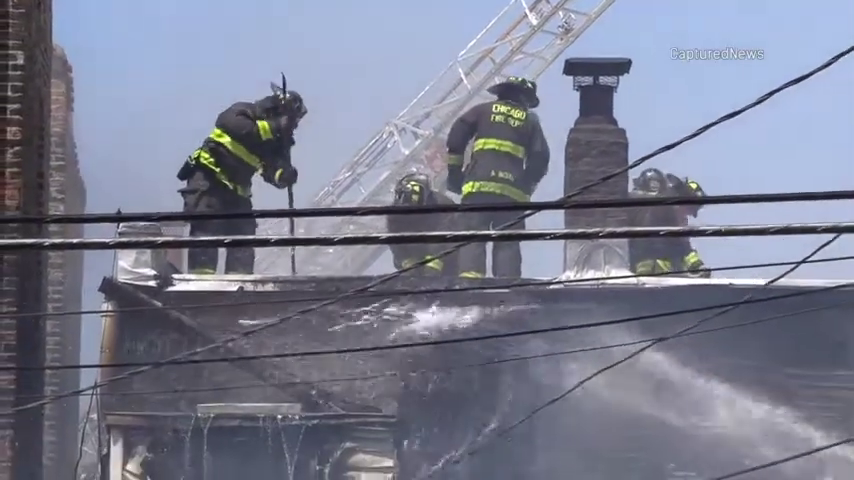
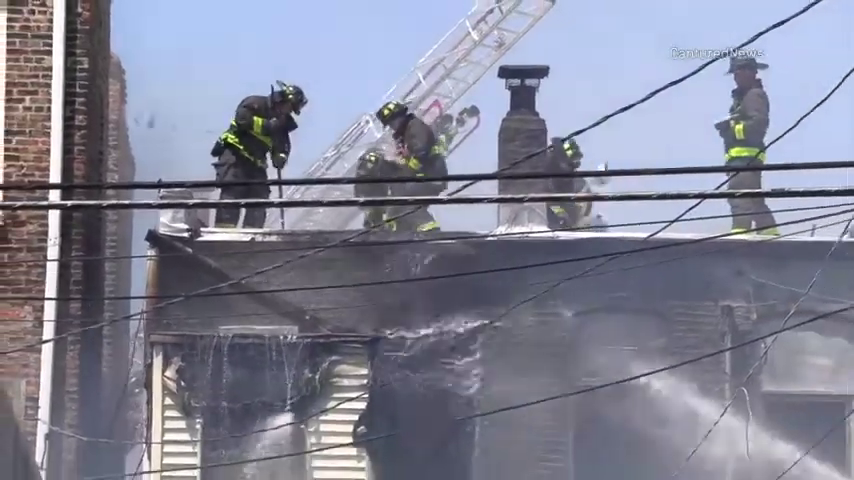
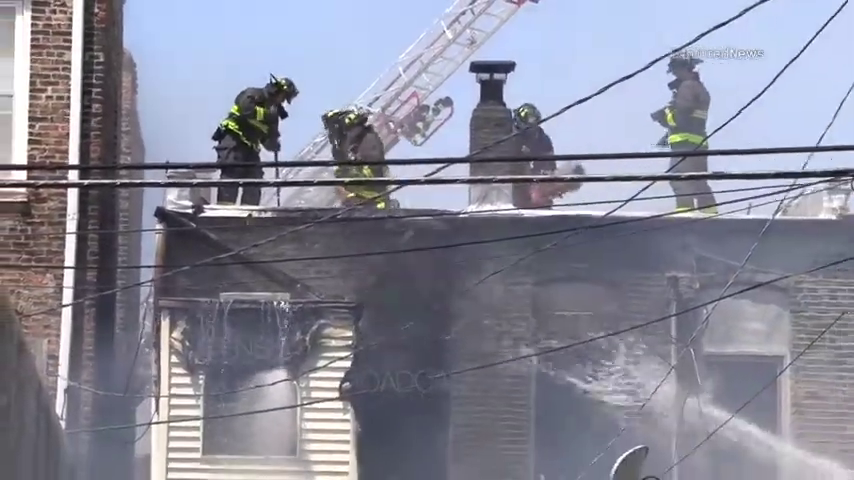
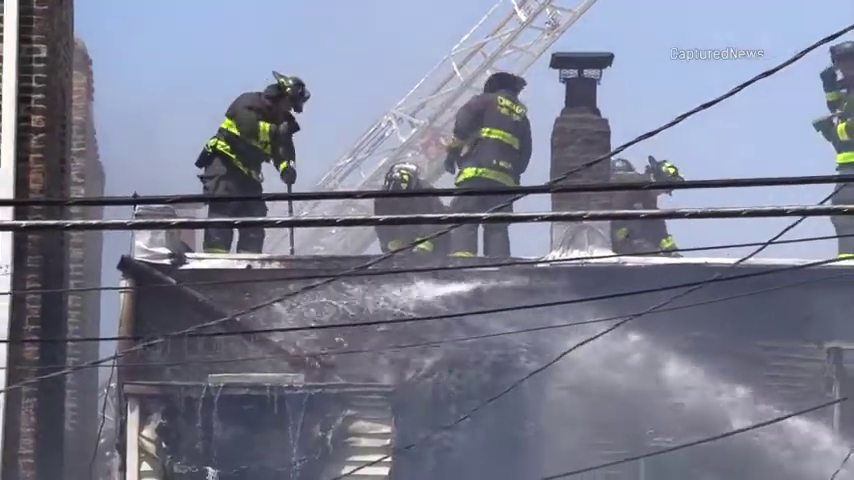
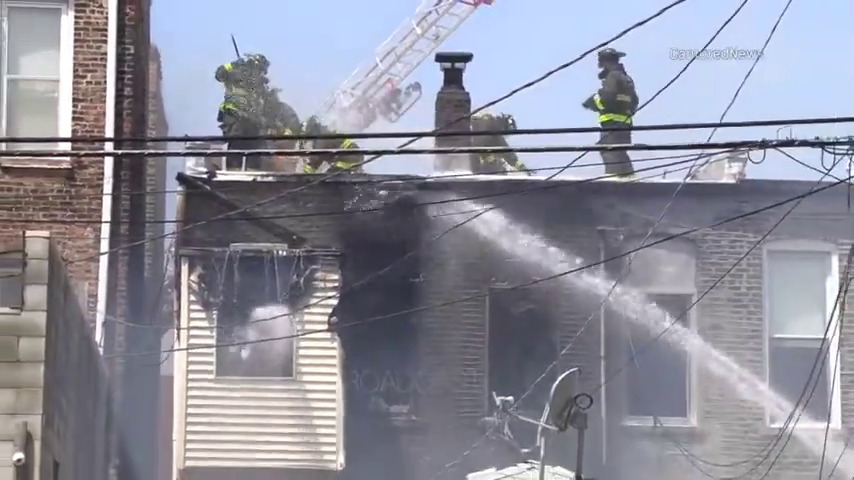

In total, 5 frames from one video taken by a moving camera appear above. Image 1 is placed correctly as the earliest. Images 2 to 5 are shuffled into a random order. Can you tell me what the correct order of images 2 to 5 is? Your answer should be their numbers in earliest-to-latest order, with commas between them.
4, 2, 3, 5
